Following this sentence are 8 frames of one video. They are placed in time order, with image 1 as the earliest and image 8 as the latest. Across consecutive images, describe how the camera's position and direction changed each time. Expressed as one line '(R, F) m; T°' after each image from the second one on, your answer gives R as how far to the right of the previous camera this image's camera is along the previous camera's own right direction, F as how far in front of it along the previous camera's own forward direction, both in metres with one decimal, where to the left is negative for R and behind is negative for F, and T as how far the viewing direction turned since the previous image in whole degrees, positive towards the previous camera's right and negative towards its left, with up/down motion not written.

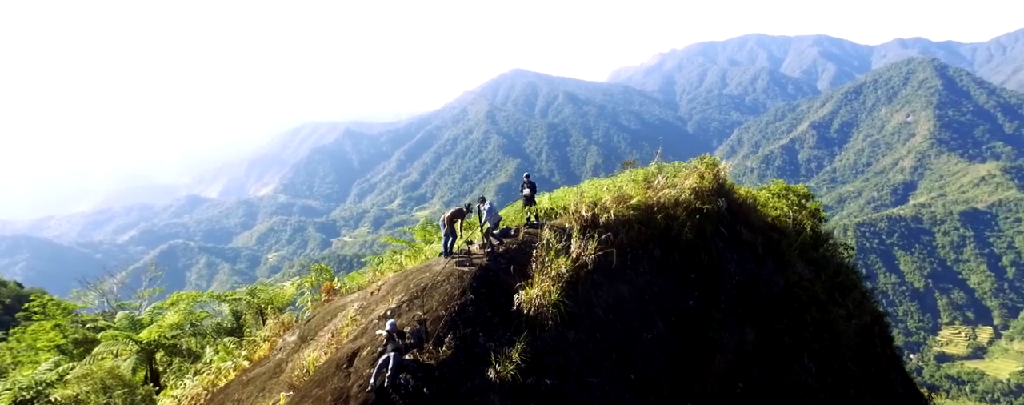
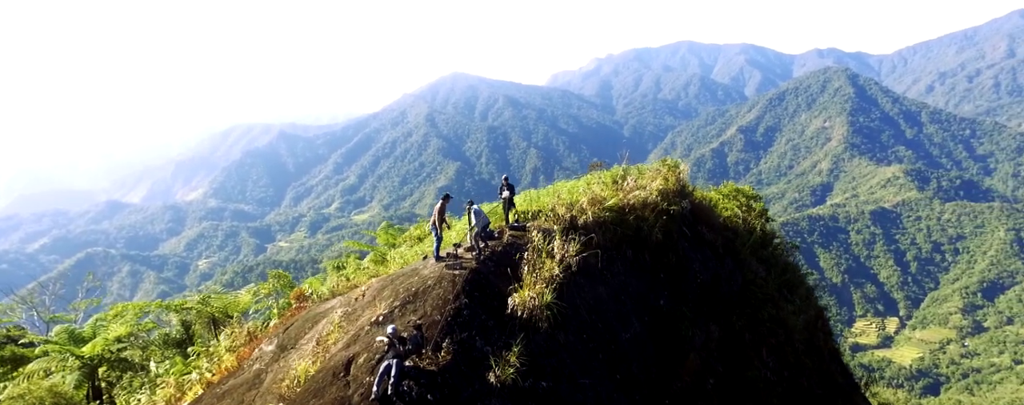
(-1.1, 0.0) m; +6°
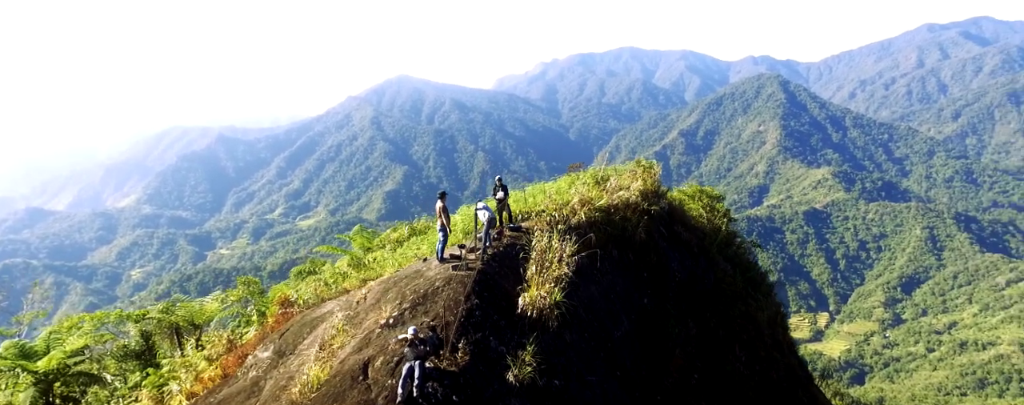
(-1.2, 0.0) m; +5°
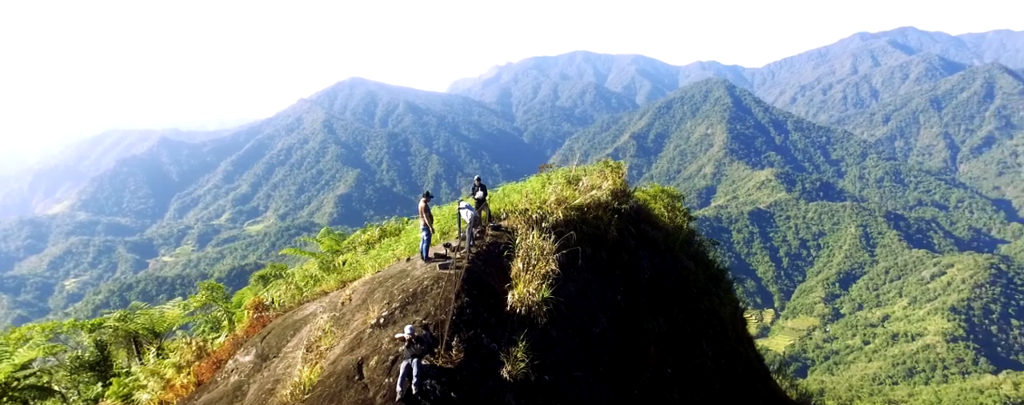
(-0.7, -0.1) m; +4°
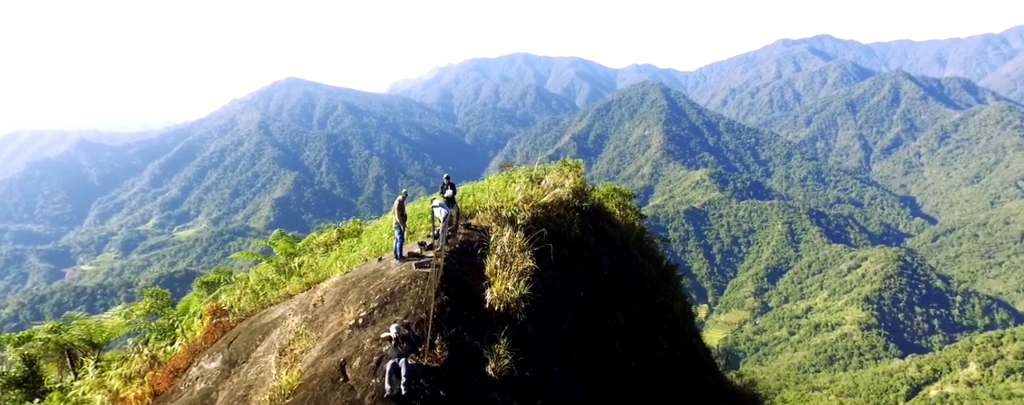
(-0.7, 0.0) m; +5°
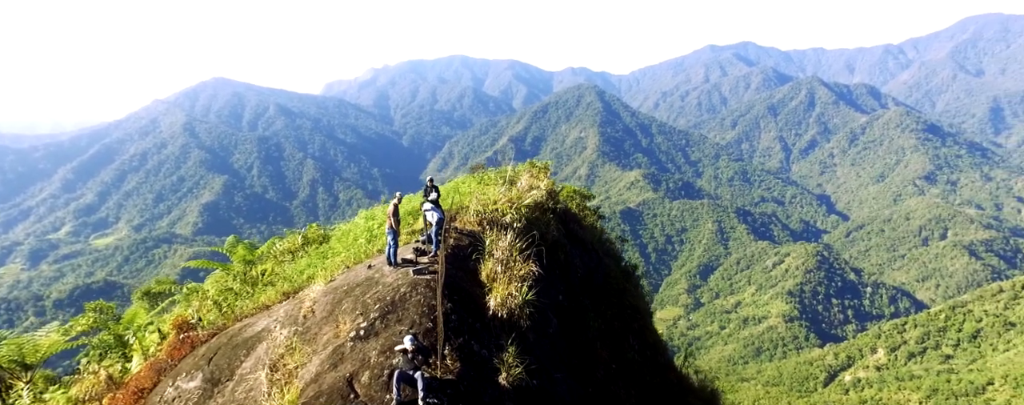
(-1.2, +0.4) m; +6°
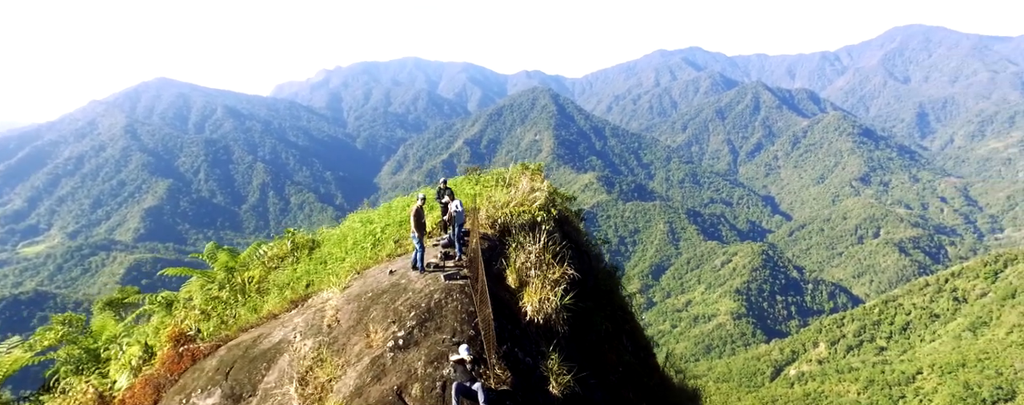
(-1.5, +0.4) m; +5°
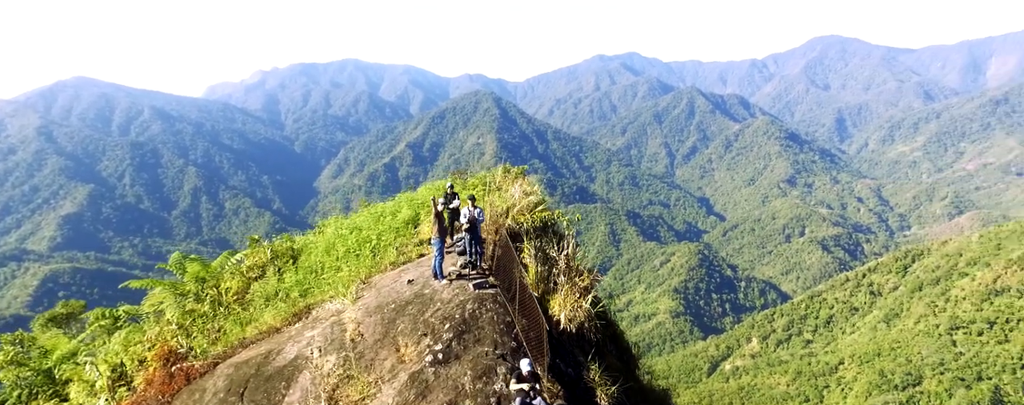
(-1.6, +0.5) m; +6°
